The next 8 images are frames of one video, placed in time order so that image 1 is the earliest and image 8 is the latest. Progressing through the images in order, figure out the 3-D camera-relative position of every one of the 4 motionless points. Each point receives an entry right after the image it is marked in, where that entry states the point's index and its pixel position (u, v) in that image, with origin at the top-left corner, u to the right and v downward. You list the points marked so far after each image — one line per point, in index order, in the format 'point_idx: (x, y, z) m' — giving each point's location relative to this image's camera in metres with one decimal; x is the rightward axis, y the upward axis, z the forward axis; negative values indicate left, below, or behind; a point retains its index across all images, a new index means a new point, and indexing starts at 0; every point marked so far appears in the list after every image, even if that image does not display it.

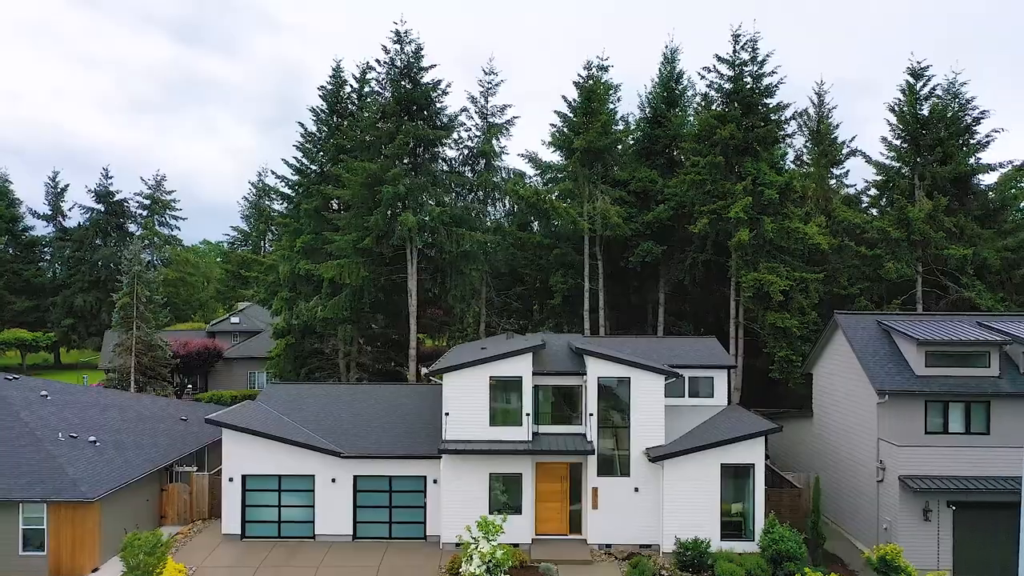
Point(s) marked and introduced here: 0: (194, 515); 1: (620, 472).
0: (-9.7, -6.9, +19.5) m
1: (+2.9, -5.0, +17.3) m
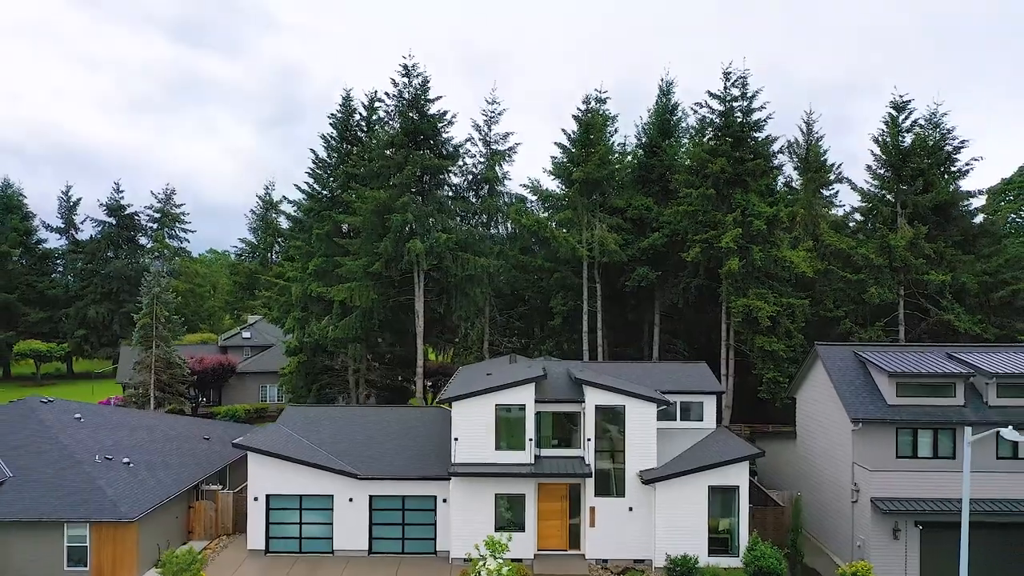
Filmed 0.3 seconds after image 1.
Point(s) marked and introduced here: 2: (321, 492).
0: (-9.6, -7.9, +20.9) m
1: (+3.0, -6.0, +18.7) m
2: (-5.7, -6.1, +19.2) m
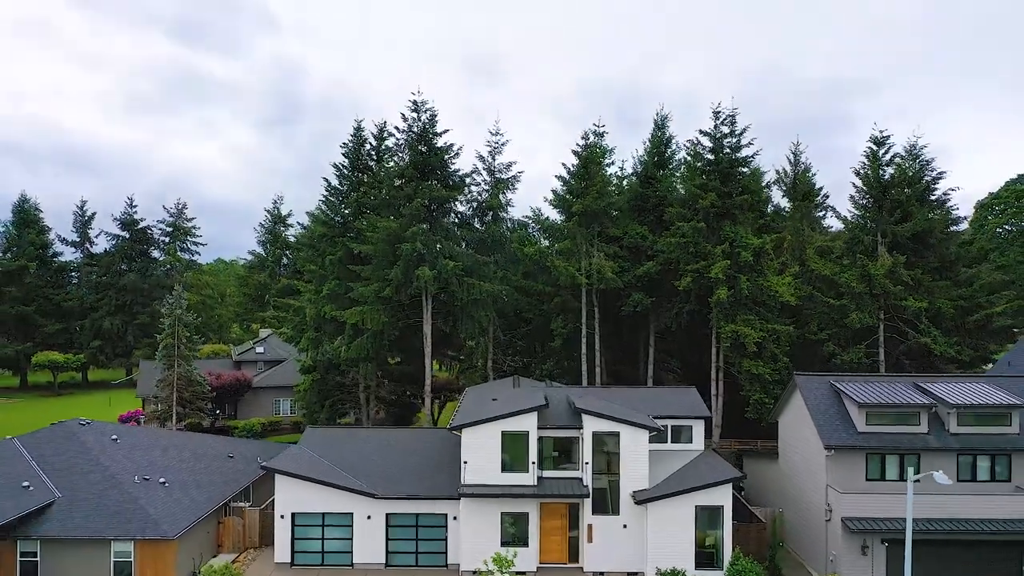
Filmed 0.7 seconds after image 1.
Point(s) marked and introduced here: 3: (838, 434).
0: (-9.5, -9.1, +22.7) m
1: (+3.2, -7.1, +20.5) m
2: (-5.6, -7.3, +21.0) m
3: (+10.0, -4.5, +19.6) m
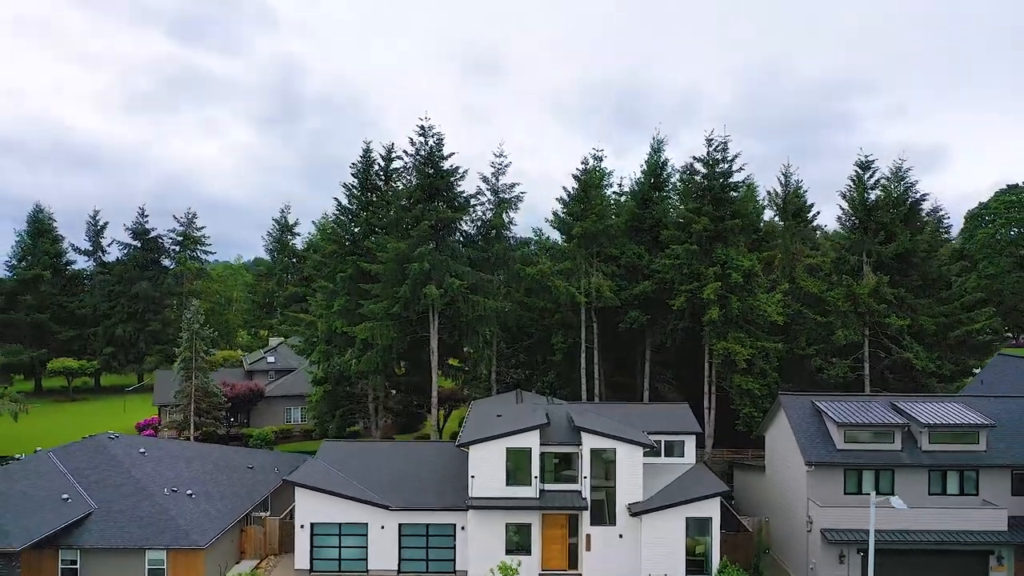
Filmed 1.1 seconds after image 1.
0: (-9.3, -10.0, +24.2) m
1: (+3.3, -8.1, +22.0) m
2: (-5.5, -8.2, +22.5) m
3: (+10.2, -5.4, +21.2) m
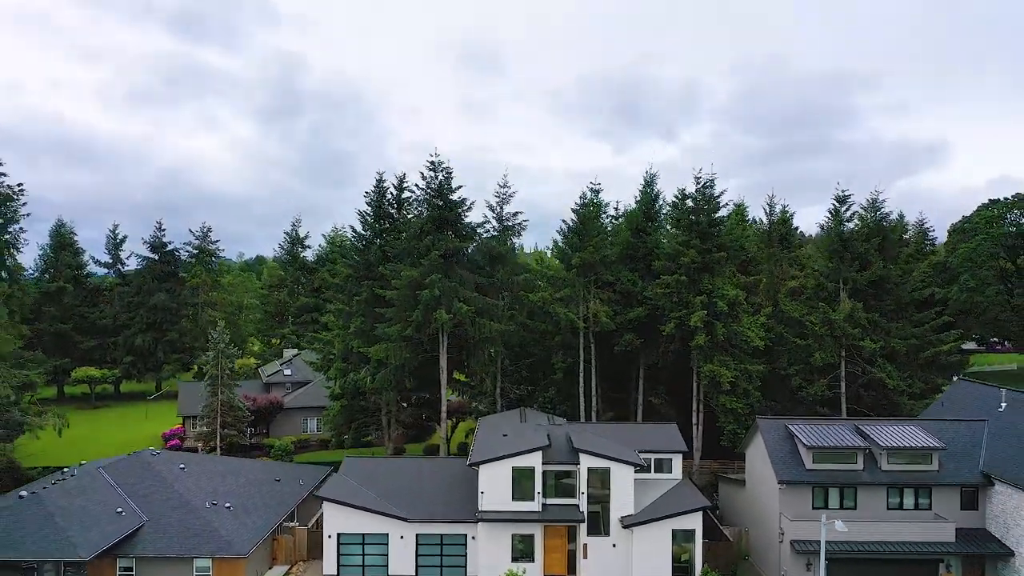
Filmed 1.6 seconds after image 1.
0: (-9.1, -11.4, +26.9) m
1: (+3.5, -9.5, +24.7) m
2: (-5.3, -9.6, +25.2) m
3: (+10.4, -6.8, +23.8) m
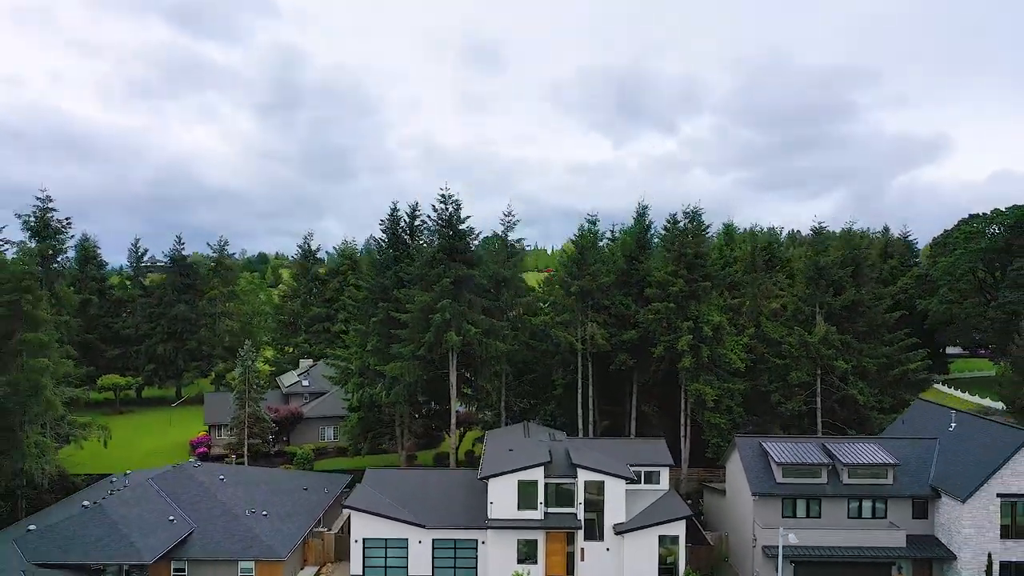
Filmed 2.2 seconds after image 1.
0: (-8.9, -12.8, +30.2) m
1: (+3.8, -11.0, +28.0) m
2: (-5.0, -11.1, +28.5) m
3: (+10.6, -8.3, +27.1) m
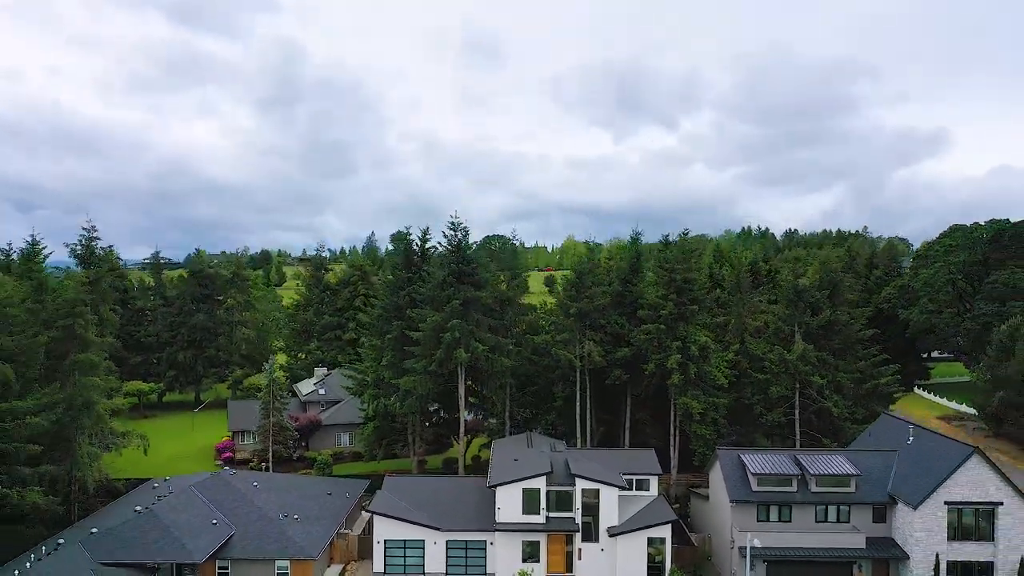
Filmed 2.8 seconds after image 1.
0: (-8.6, -14.2, +33.7) m
1: (+4.0, -12.4, +31.5) m
2: (-4.8, -12.5, +31.9) m
3: (+10.9, -9.8, +30.5) m
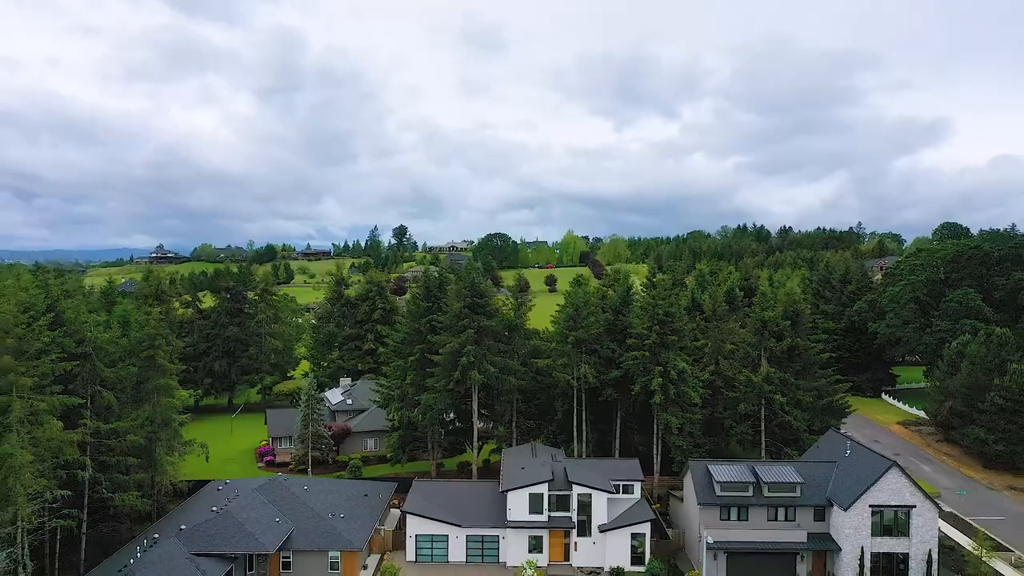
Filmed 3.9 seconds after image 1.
0: (-8.1, -16.6, +40.7) m
1: (+4.5, -14.8, +38.4) m
2: (-4.3, -14.9, +38.9) m
3: (+11.4, -12.3, +37.5) m
